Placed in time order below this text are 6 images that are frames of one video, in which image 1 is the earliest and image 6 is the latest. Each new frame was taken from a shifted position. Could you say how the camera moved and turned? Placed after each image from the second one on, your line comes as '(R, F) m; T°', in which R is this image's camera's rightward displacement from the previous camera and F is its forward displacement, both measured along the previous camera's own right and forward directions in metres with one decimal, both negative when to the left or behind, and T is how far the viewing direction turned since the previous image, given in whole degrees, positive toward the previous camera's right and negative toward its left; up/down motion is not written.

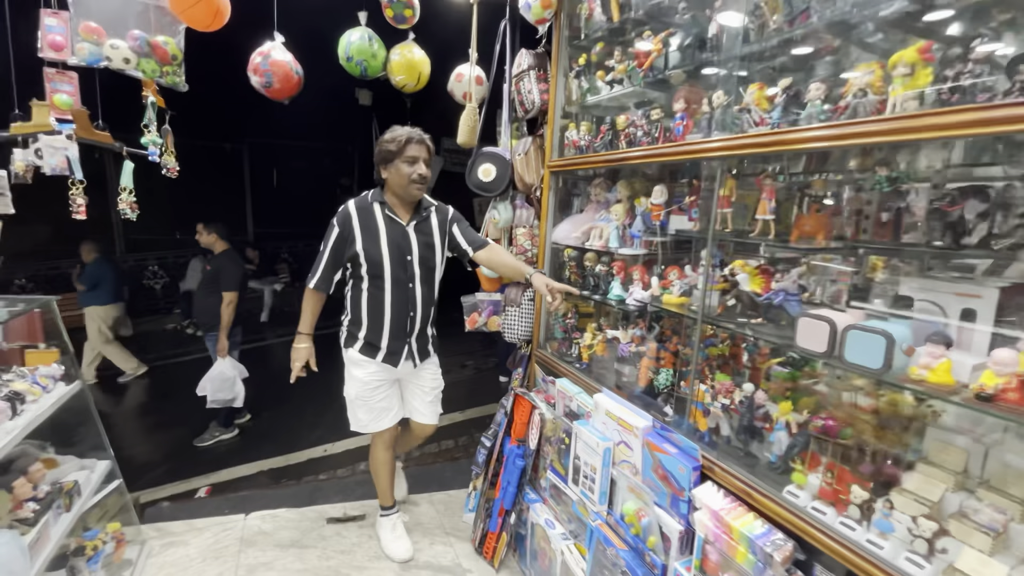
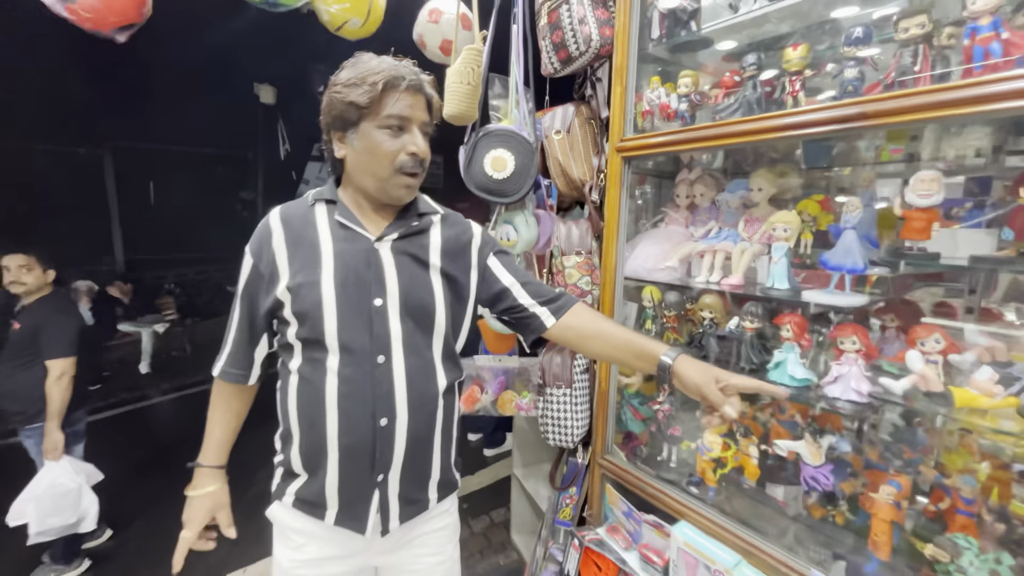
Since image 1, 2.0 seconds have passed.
(-0.4, +1.2) m; +10°
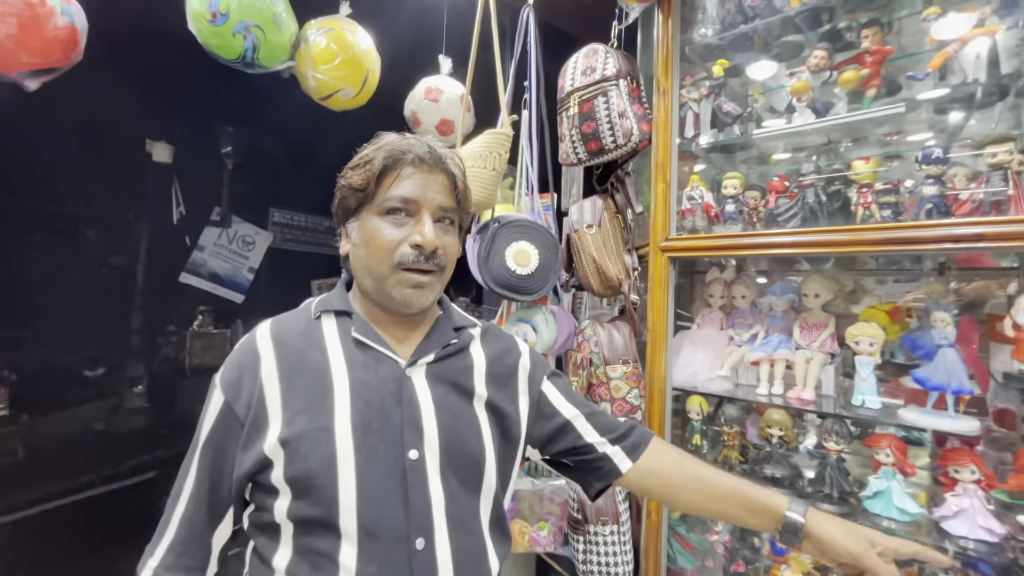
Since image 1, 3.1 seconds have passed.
(-0.4, +0.3) m; +12°
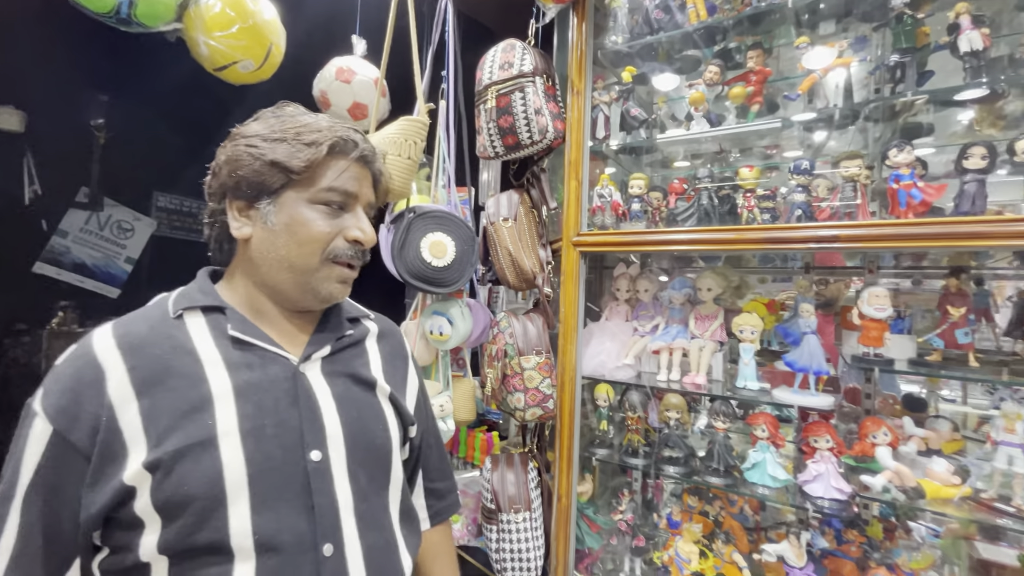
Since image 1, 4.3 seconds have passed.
(0.0, 0.0) m; +10°
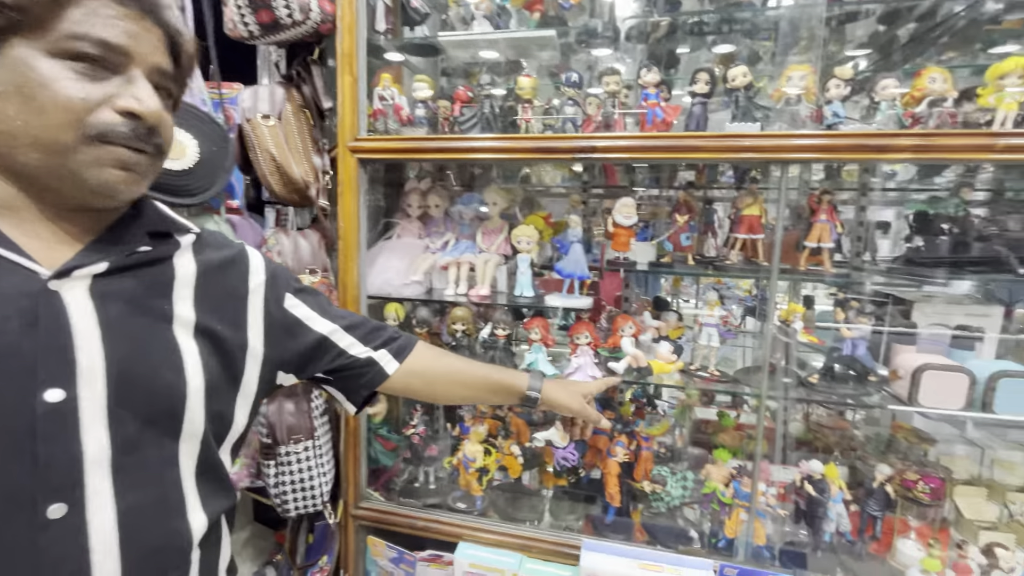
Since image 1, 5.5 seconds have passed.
(+0.2, 0.0) m; +20°
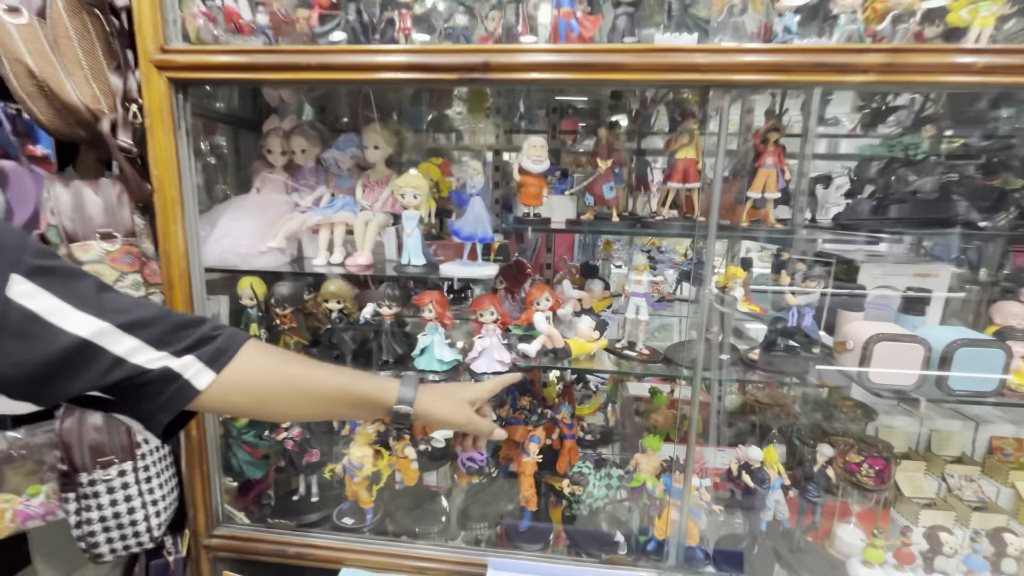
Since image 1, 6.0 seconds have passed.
(+0.1, +0.3) m; +6°
